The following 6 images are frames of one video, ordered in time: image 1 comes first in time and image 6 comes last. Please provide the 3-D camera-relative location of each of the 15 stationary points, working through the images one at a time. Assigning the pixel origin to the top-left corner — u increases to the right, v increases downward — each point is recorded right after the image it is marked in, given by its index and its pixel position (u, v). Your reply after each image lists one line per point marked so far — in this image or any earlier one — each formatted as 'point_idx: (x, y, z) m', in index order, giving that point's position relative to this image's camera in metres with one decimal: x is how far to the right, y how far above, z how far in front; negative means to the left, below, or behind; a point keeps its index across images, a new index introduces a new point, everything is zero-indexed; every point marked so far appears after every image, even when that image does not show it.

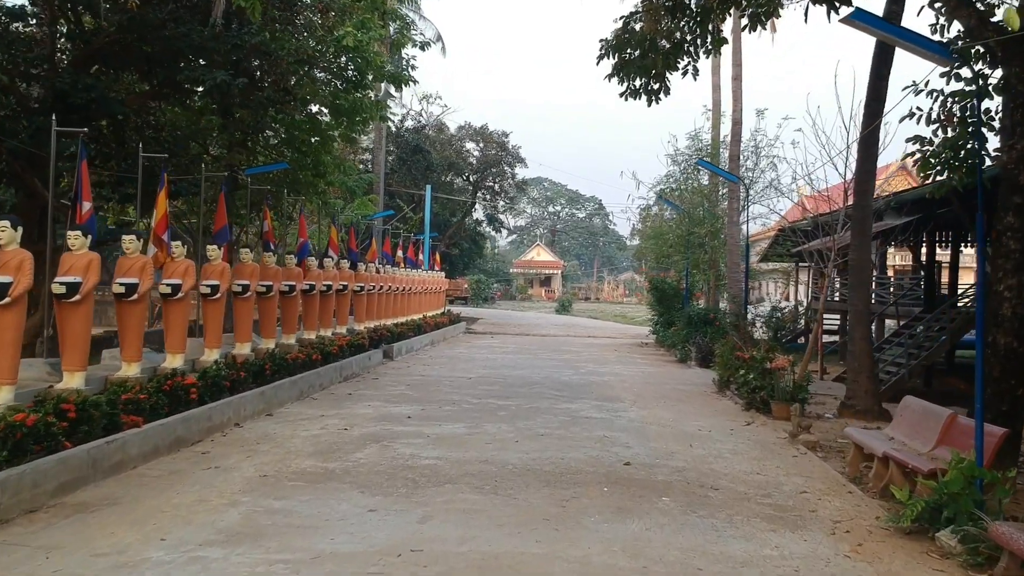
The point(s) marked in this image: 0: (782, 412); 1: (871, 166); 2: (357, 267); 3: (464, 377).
0: (+2.9, -1.3, +8.6) m
1: (+4.1, +1.4, +9.2) m
2: (-2.7, +0.4, +14.0) m
3: (-0.7, -1.3, +11.5) m
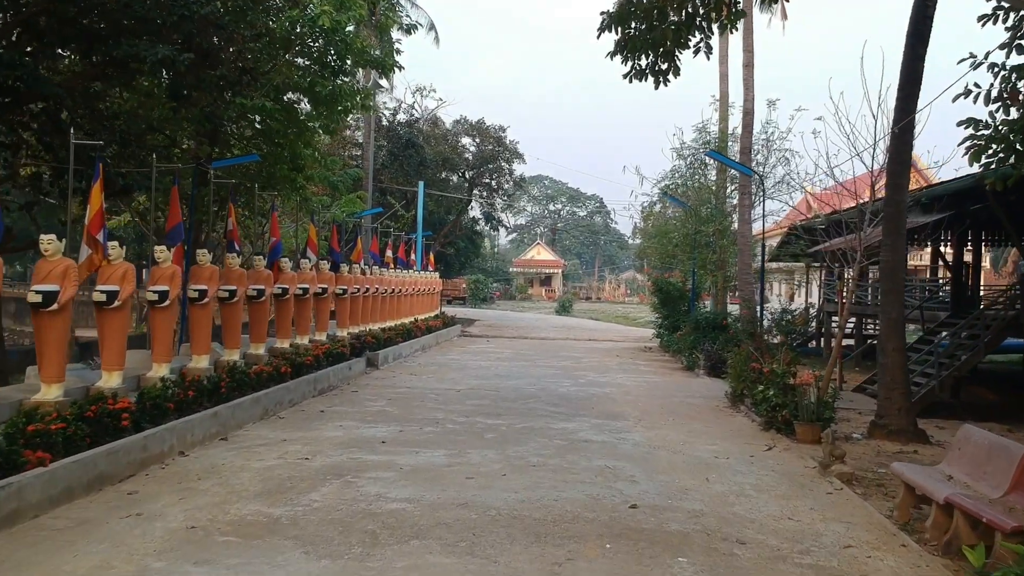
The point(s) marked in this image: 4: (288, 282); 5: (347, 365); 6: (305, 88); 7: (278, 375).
0: (+2.8, -1.4, +7.6) m
1: (+4.0, +1.3, +8.2) m
2: (-2.8, +0.3, +13.0) m
3: (-0.8, -1.3, +10.6) m
4: (-2.9, +0.1, +10.4) m
5: (-2.3, -1.0, +11.0) m
6: (-2.9, +2.9, +11.4) m
7: (-2.6, -1.0, +8.9) m
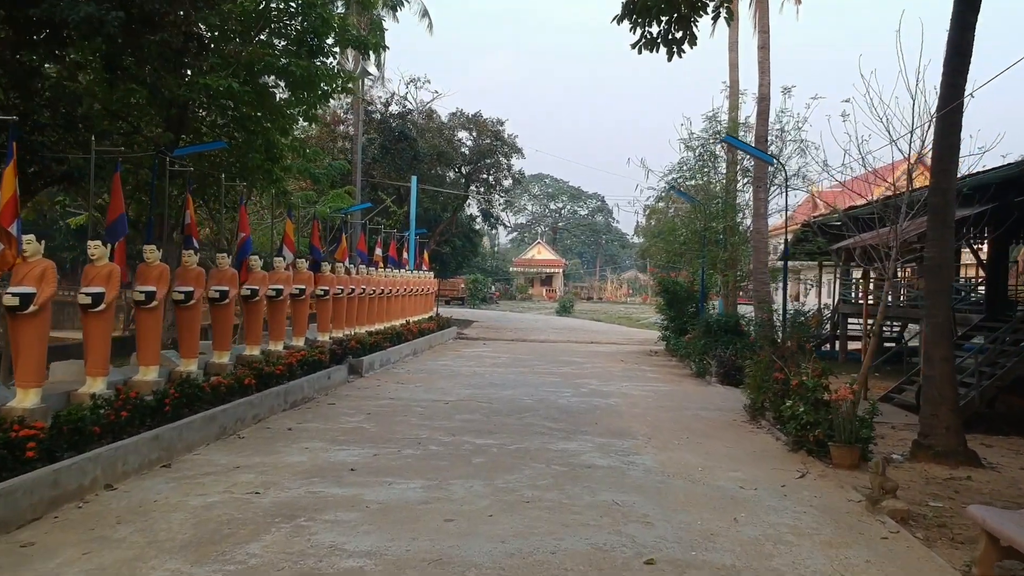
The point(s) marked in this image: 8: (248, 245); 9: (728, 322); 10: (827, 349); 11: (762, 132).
0: (+2.7, -1.4, +6.6) m
1: (+3.9, +1.3, +7.1) m
2: (-2.9, +0.3, +12.0) m
3: (-0.8, -1.3, +9.5) m
4: (-3.0, +0.1, +9.3) m
5: (-2.3, -1.1, +10.0) m
6: (-3.0, +2.8, +10.4) m
7: (-2.6, -1.0, +7.9) m
8: (-3.1, +0.5, +9.5) m
9: (+3.5, -0.5, +13.1) m
10: (+6.7, -1.3, +17.2) m
11: (+3.8, +2.4, +12.3) m
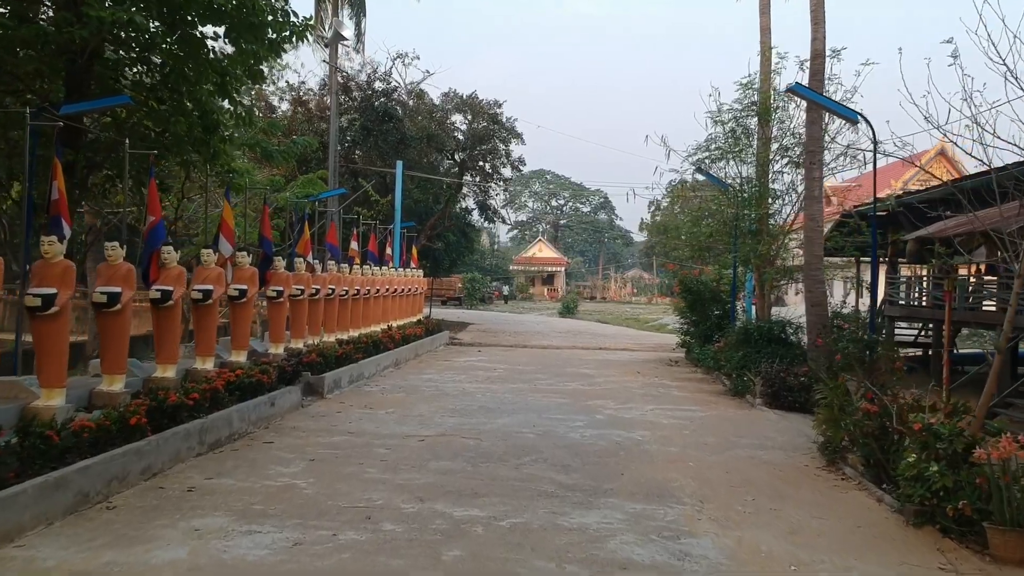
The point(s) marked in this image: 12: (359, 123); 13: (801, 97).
0: (+2.7, -1.4, +4.3) m
1: (+3.9, +1.3, +4.9) m
2: (-2.9, +0.3, +9.8) m
3: (-0.9, -1.3, +7.3) m
4: (-3.0, +0.1, +7.1) m
5: (-2.4, -1.1, +7.7) m
6: (-3.0, +2.8, +8.1) m
7: (-2.7, -1.0, +5.6) m
8: (-3.1, +0.5, +7.2) m
9: (+3.5, -0.5, +10.8) m
10: (+6.7, -1.3, +14.9) m
11: (+3.8, +2.4, +10.0) m
12: (-3.5, +3.8, +18.6) m
13: (+2.7, +1.7, +7.5) m
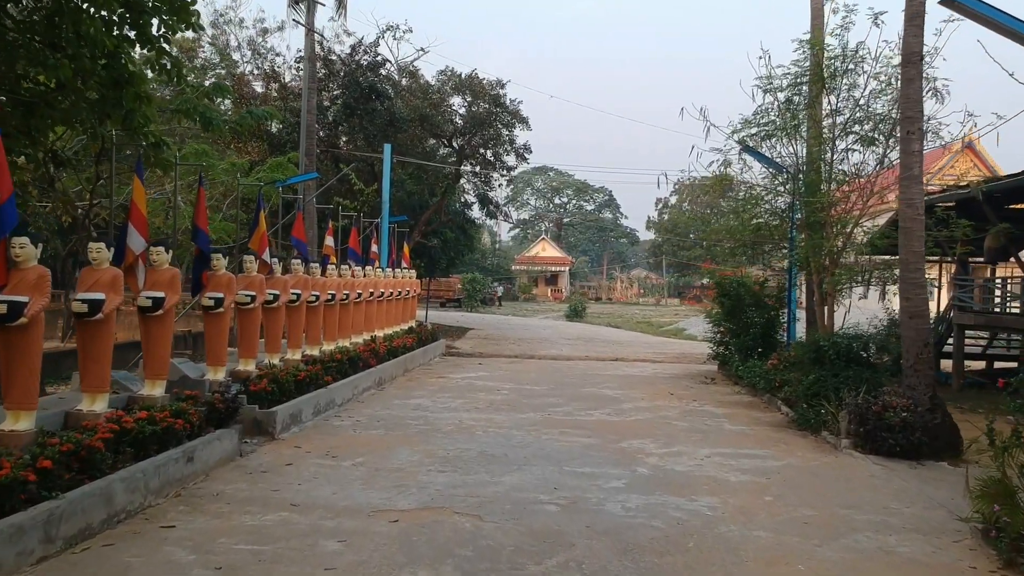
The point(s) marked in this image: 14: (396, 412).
0: (+2.8, -1.5, +2.1) m
1: (+4.0, +1.3, +2.6) m
2: (-2.8, +0.2, +7.5) m
3: (-0.8, -1.4, +5.0) m
4: (-2.9, 0.0, +4.8) m
5: (-2.3, -1.1, +5.5) m
6: (-3.0, +2.8, +5.9) m
7: (-2.6, -1.0, +3.4) m
8: (-3.0, +0.4, +5.0) m
9: (+3.6, -0.6, +8.6) m
10: (+6.8, -1.3, +12.6) m
11: (+3.9, +2.3, +7.8) m
12: (-3.4, +3.7, +16.3) m
13: (+2.8, +1.7, +5.2) m
14: (-1.3, -1.4, +8.9) m
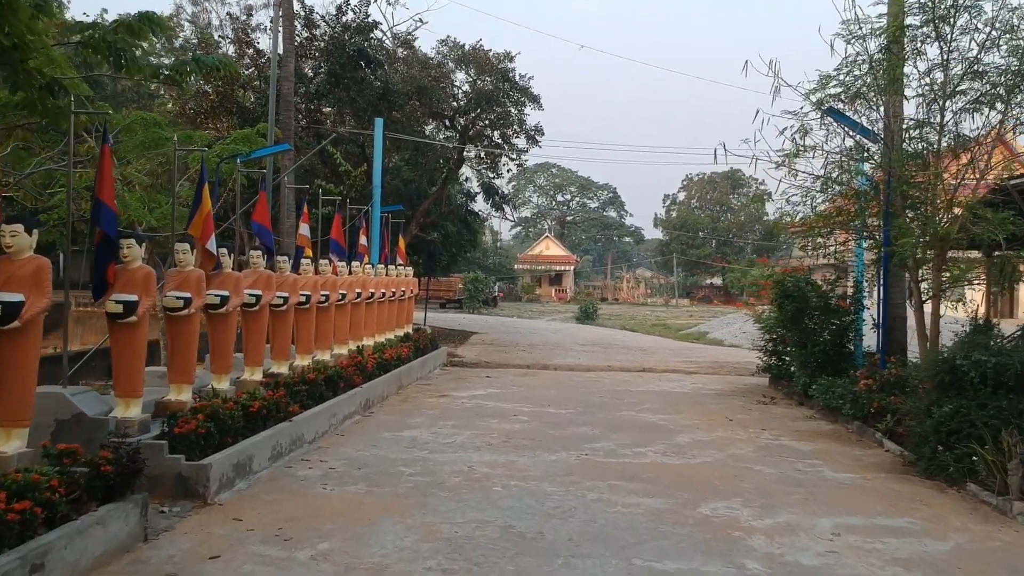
0: (+3.0, -1.5, -0.1) m
1: (+4.2, +1.3, +0.4) m
2: (-2.6, +0.2, +5.3) m
3: (-0.6, -1.4, +2.8) m
4: (-2.7, 0.0, +2.6) m
5: (-2.0, -1.1, +3.3) m
6: (-2.7, +2.8, +3.7) m
7: (-2.4, -1.0, +1.2) m
8: (-2.8, +0.4, +2.8) m
9: (+3.8, -0.6, +6.4) m
10: (+7.0, -1.3, +10.5) m
11: (+4.1, +2.3, +5.6) m
12: (-3.2, +3.7, +14.2) m
13: (+3.0, +1.7, +3.1) m
14: (-1.1, -1.4, +6.8) m
